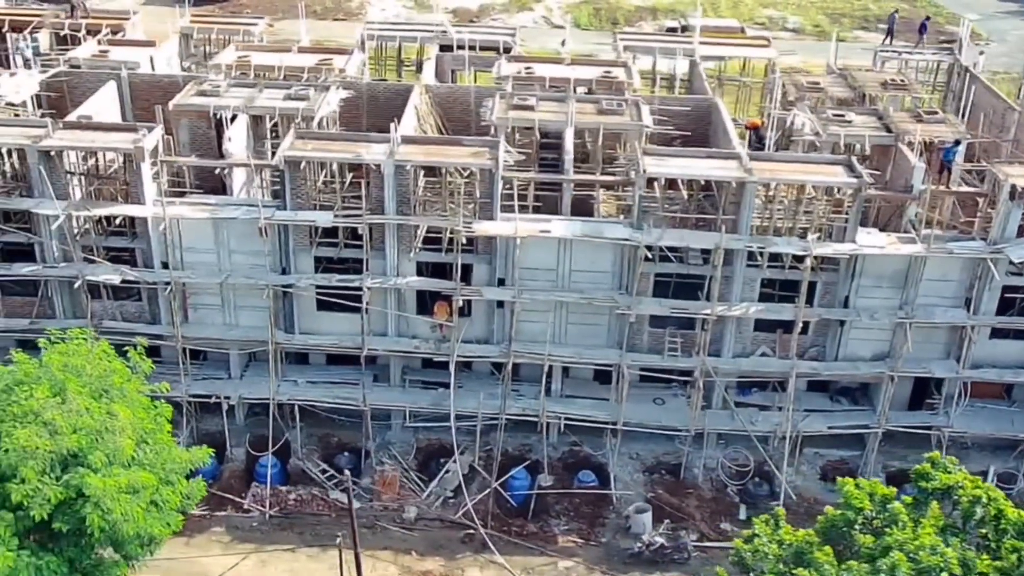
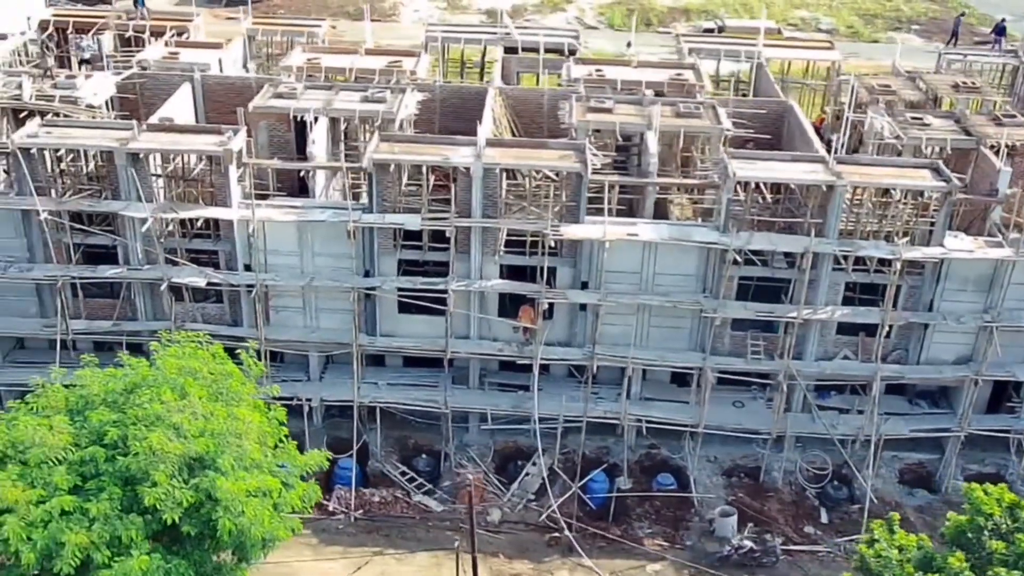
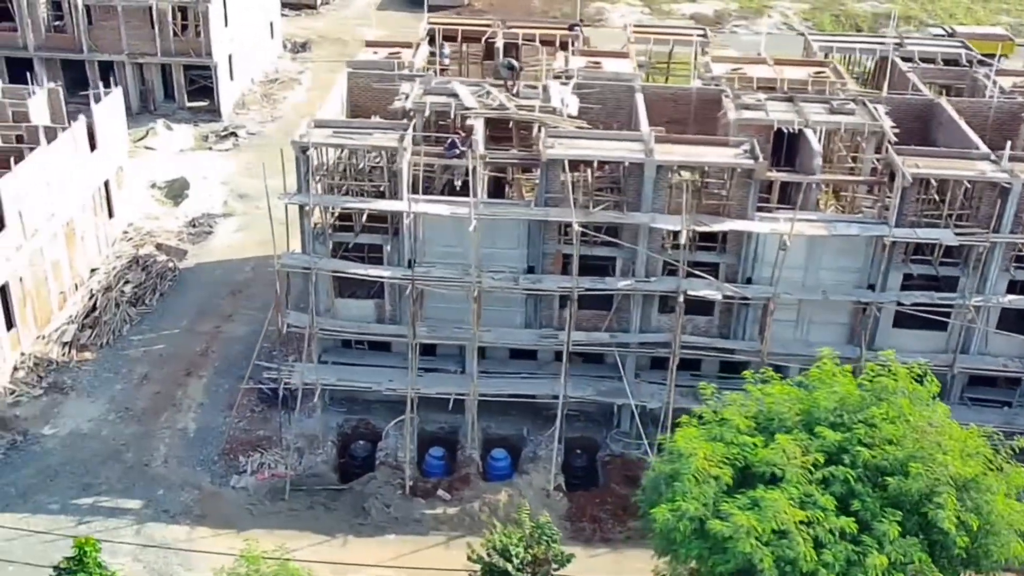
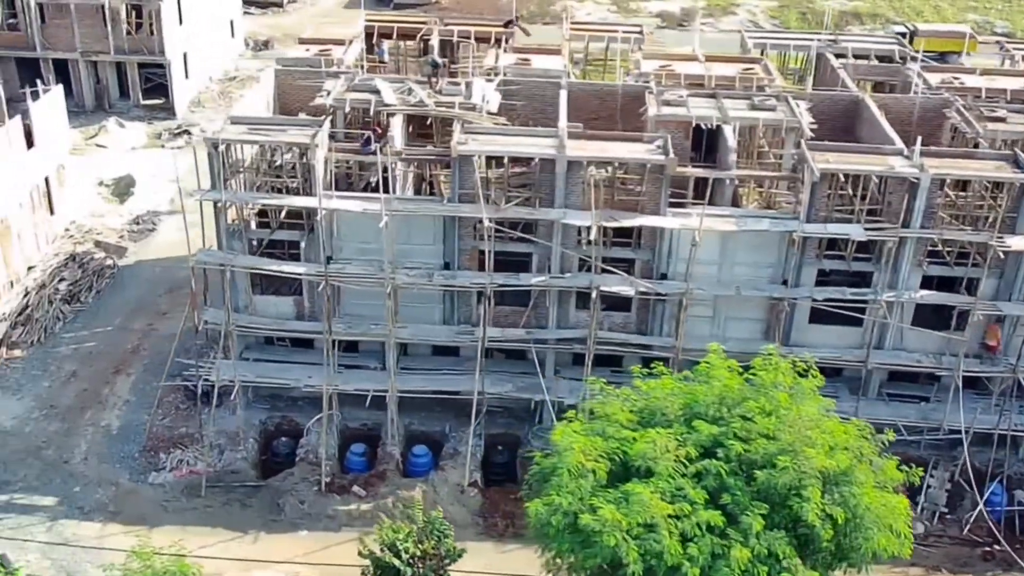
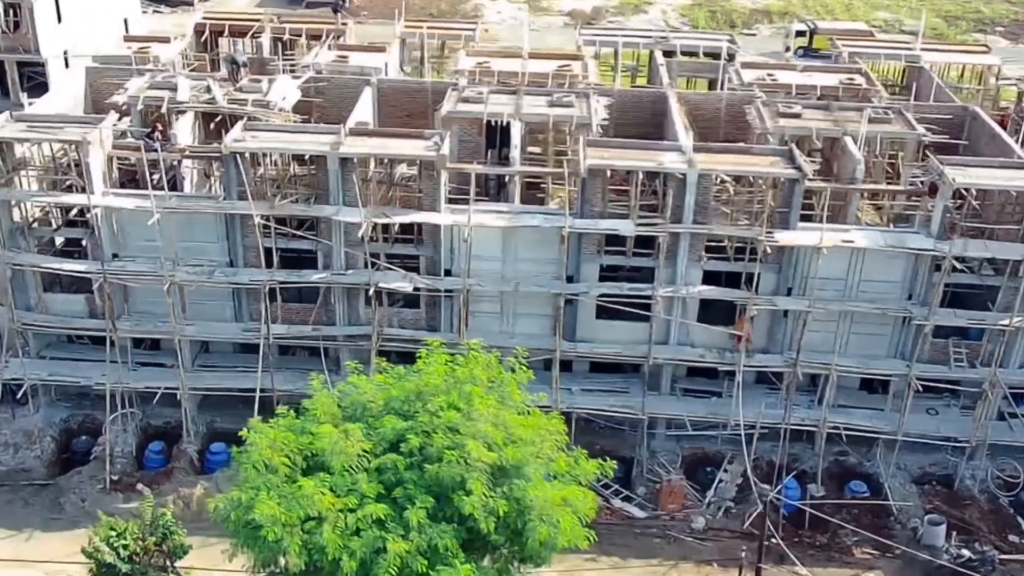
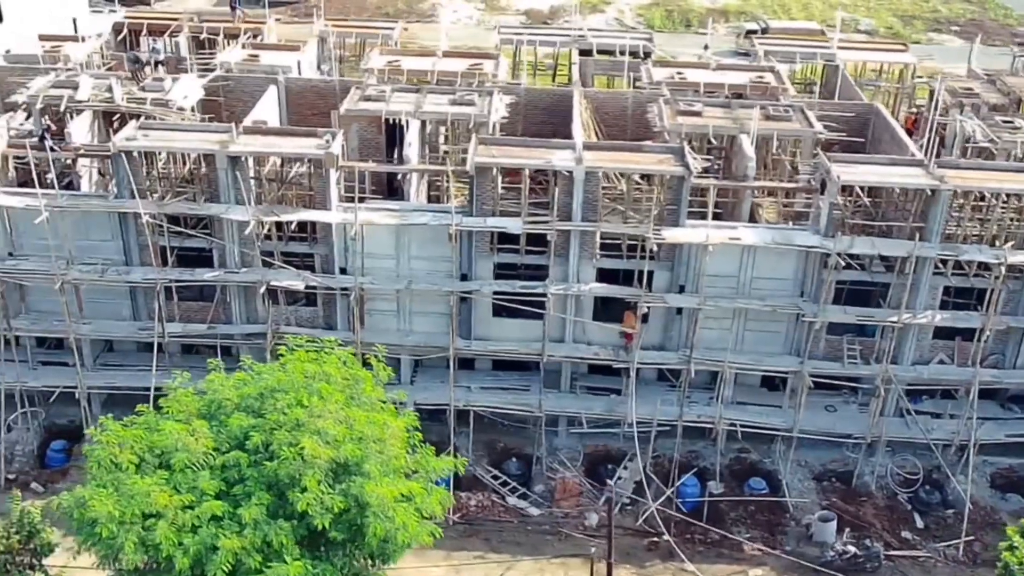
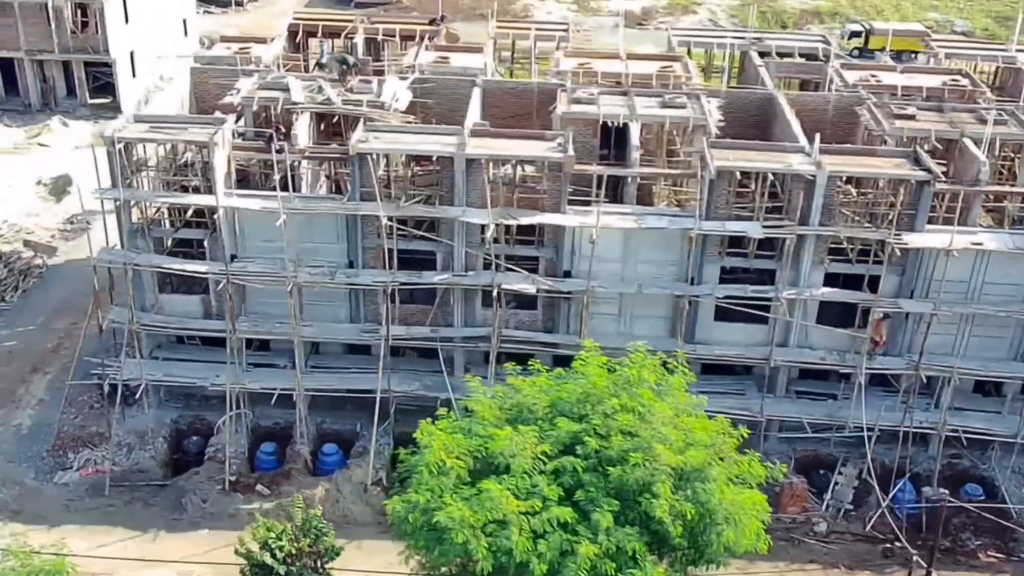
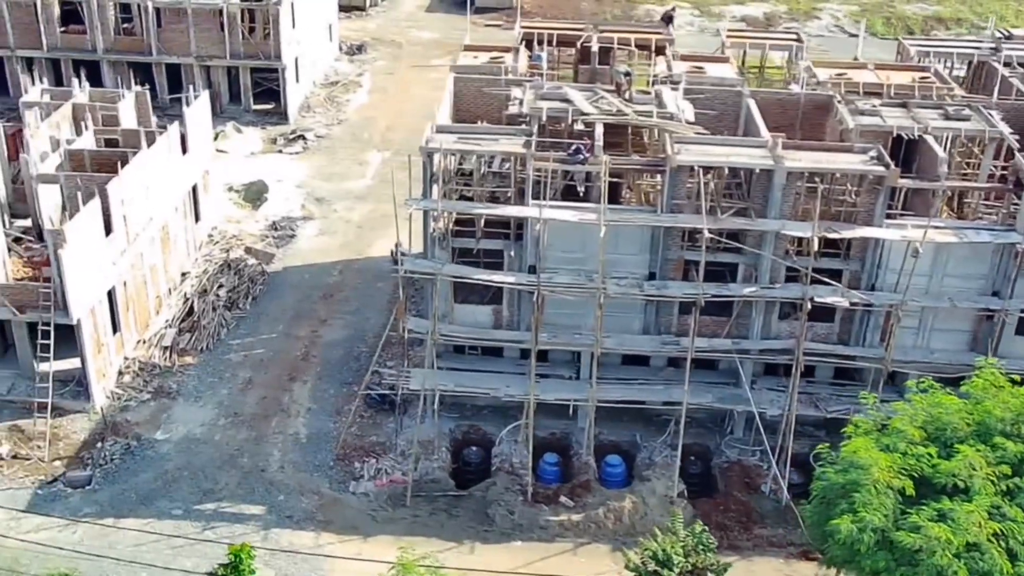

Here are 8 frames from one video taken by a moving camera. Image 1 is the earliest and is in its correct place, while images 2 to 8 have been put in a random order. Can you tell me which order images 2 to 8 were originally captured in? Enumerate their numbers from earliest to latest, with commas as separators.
2, 6, 5, 7, 4, 3, 8
